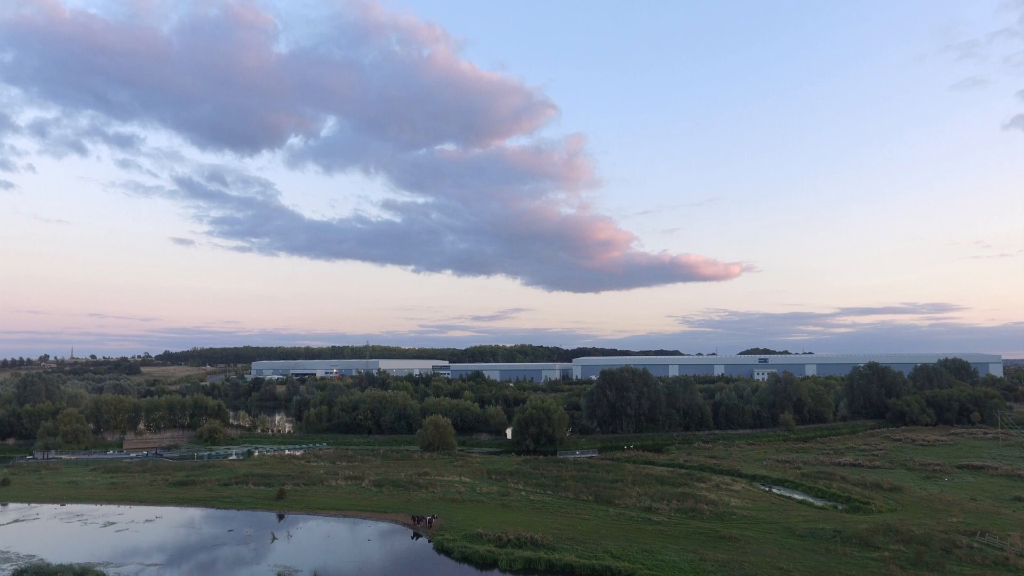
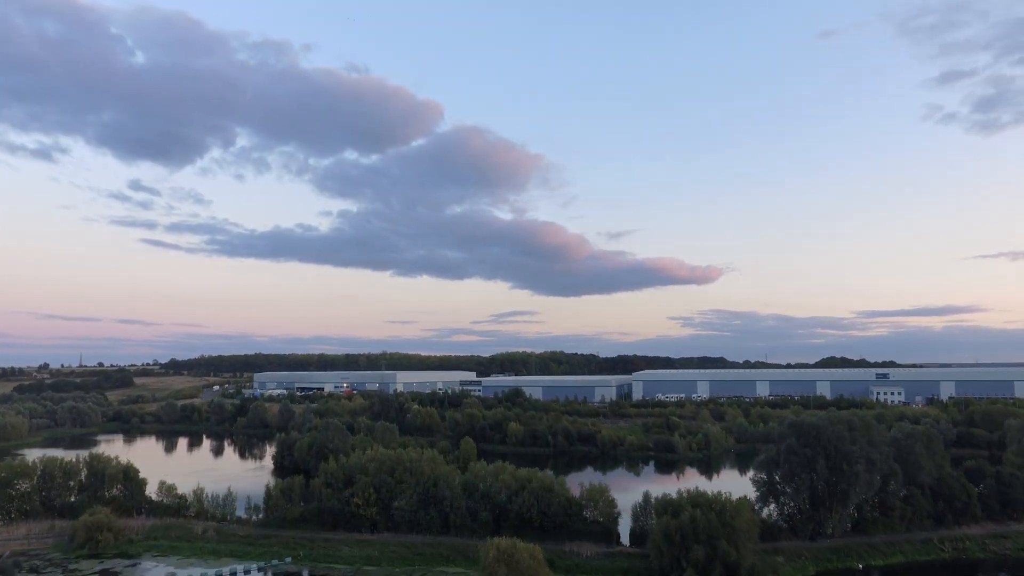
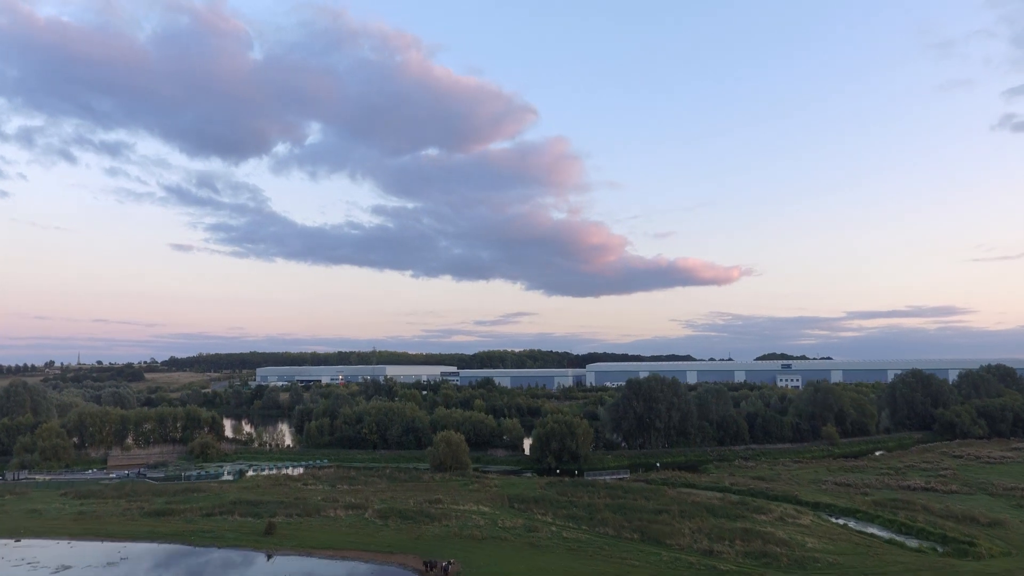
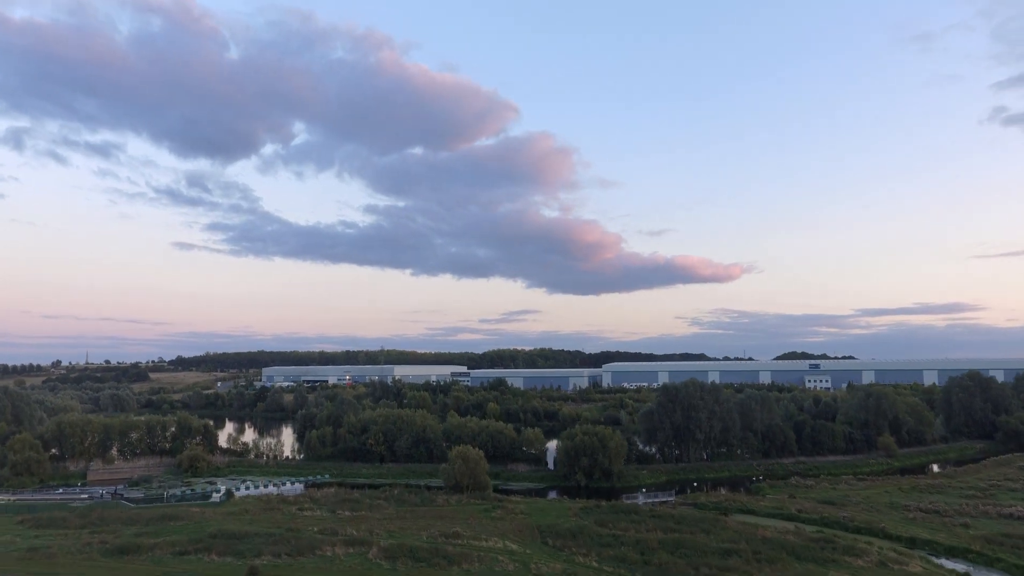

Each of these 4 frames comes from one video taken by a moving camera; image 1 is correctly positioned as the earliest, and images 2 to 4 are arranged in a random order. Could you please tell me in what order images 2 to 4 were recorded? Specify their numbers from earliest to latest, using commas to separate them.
3, 4, 2
